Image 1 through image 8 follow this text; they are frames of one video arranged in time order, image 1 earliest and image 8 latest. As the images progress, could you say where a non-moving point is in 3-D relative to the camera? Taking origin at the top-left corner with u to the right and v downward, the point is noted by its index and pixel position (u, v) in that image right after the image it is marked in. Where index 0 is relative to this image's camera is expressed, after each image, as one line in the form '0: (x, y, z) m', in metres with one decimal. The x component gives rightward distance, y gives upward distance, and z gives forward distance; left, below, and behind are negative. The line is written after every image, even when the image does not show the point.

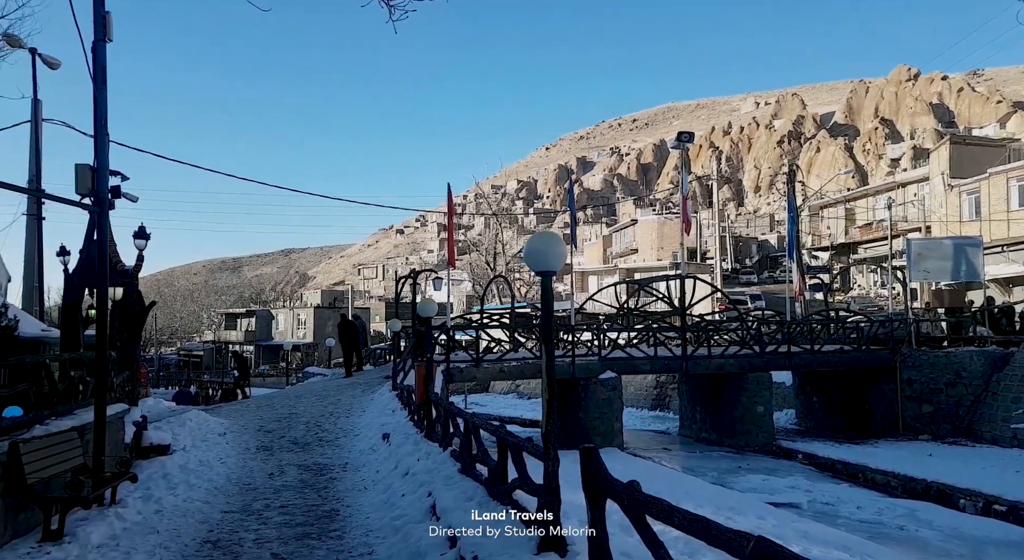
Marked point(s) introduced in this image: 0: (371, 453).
0: (-2.2, -2.7, +10.6) m
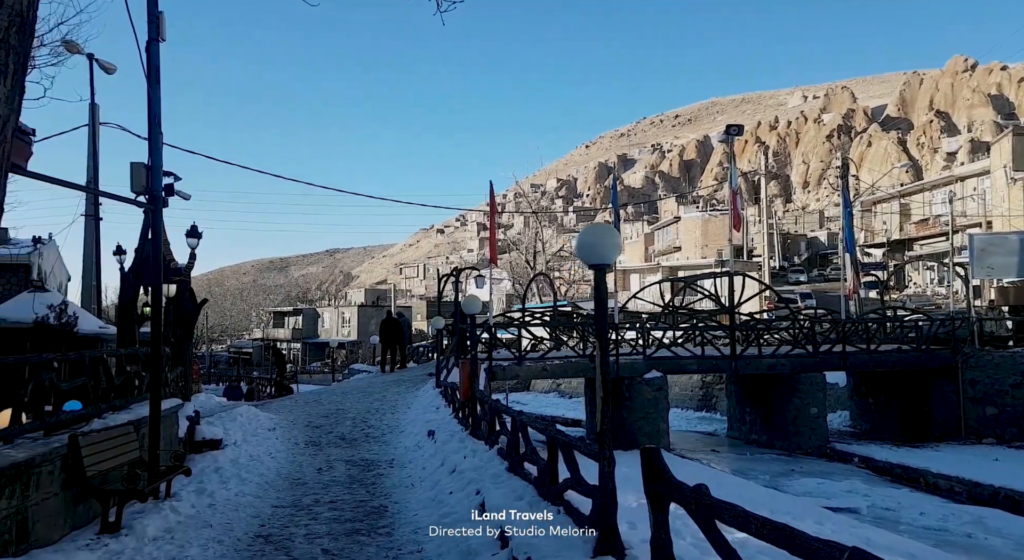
0: (-1.5, -2.6, +10.6) m
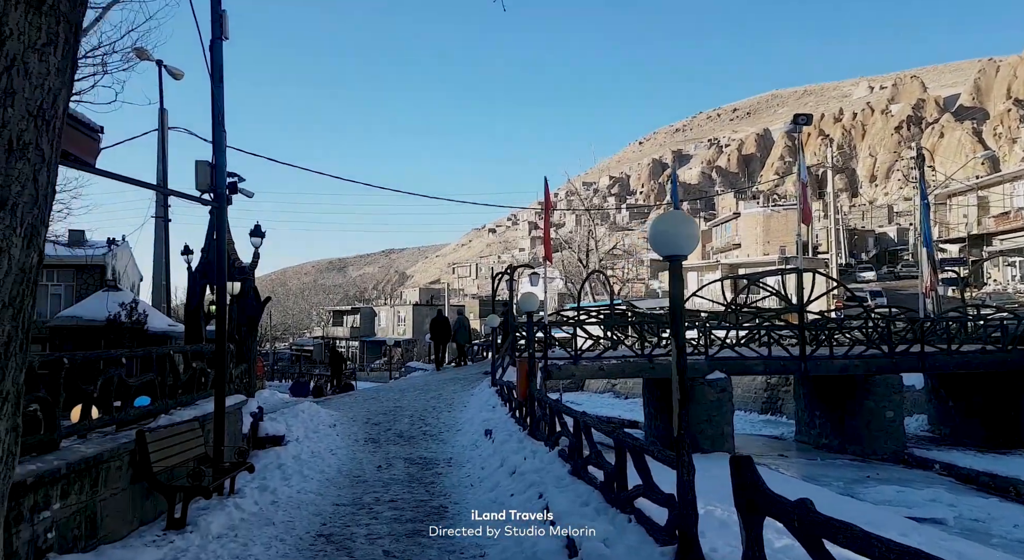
0: (-0.6, -2.6, +10.5) m
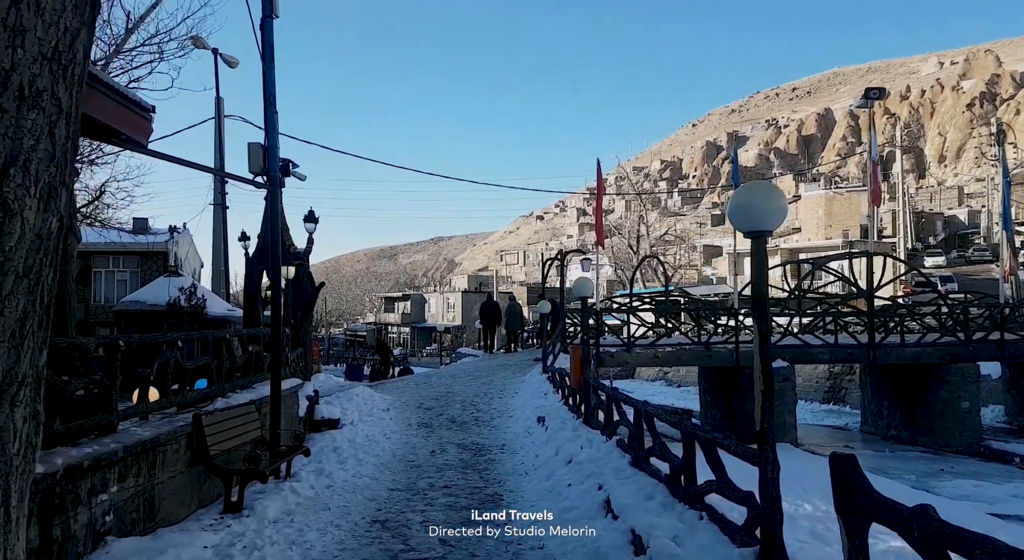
0: (+0.2, -2.4, +10.3) m
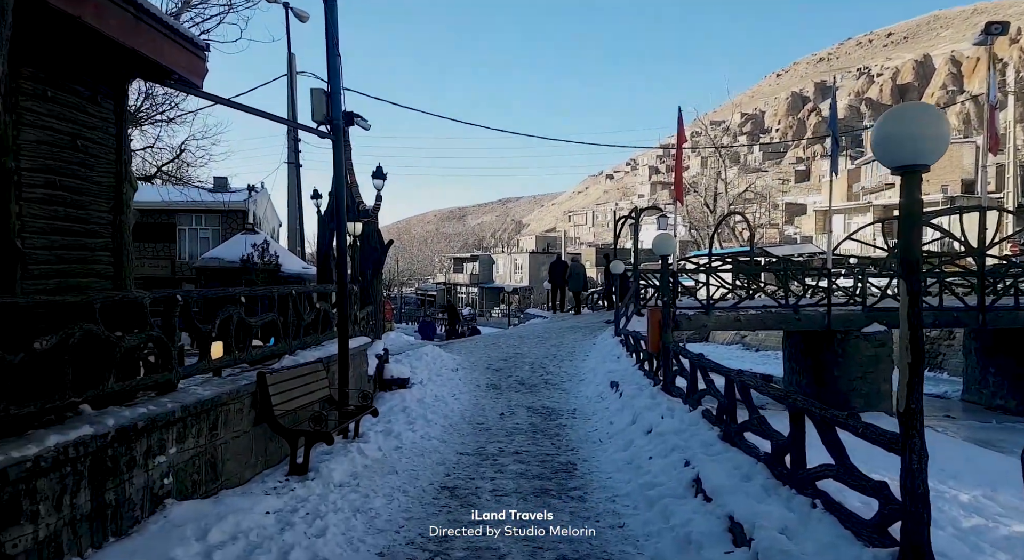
0: (+1.3, -1.7, +9.8) m
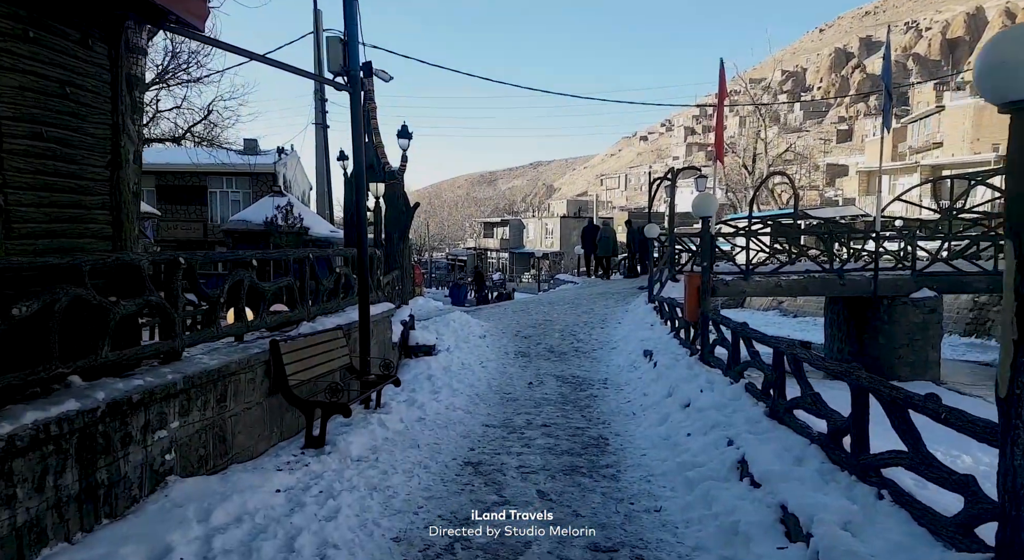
0: (+1.7, -1.2, +9.4) m
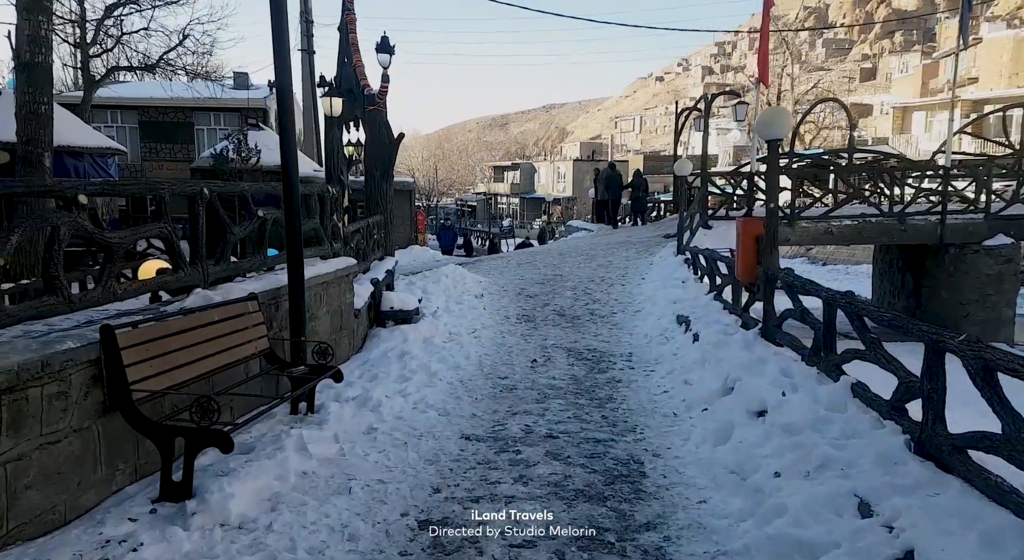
0: (+1.7, -0.7, +7.3) m
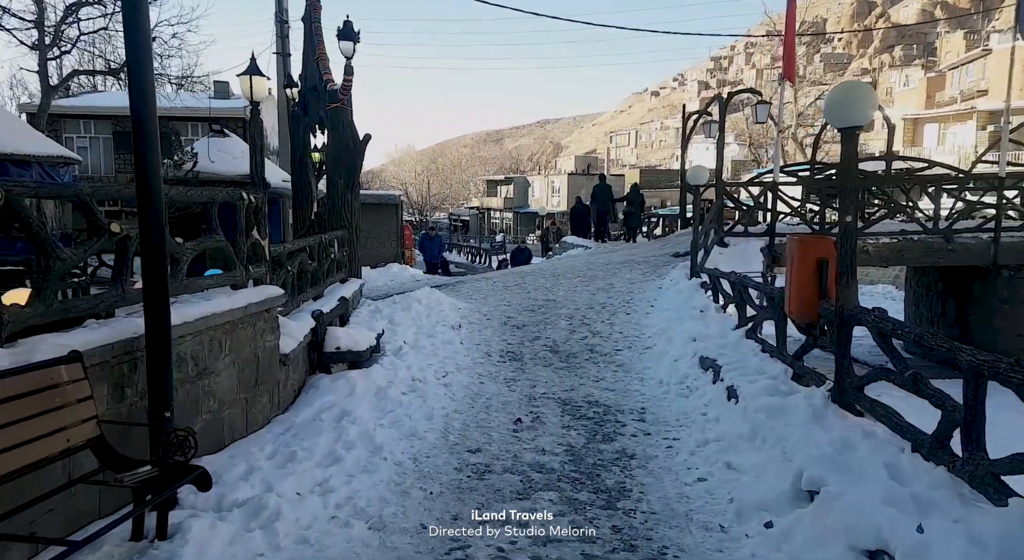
0: (+1.5, -1.0, +5.6) m
